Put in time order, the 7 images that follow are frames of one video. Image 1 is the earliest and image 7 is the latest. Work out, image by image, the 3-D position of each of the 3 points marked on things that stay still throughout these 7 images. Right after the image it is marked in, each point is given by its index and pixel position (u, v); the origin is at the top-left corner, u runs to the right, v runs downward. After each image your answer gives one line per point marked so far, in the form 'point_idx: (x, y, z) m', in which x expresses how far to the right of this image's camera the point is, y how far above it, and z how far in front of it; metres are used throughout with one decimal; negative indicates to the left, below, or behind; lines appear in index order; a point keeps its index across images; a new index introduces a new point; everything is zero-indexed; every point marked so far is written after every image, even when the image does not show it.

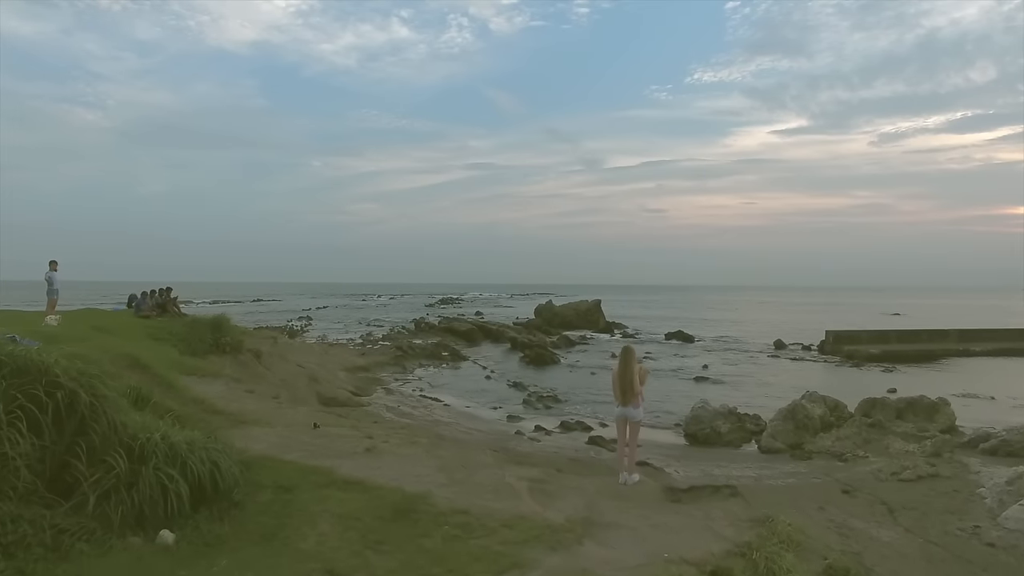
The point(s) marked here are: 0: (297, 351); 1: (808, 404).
0: (-6.9, -2.1, +19.7) m
1: (+6.4, -2.5, +13.3) m
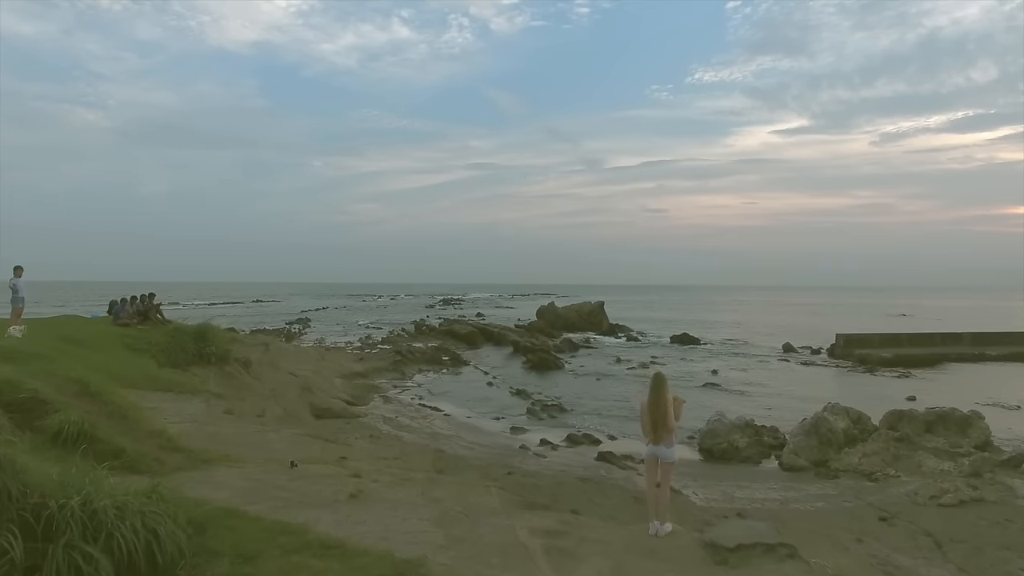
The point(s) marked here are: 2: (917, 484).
0: (-6.8, -2.2, +18.9) m
1: (+6.5, -2.6, +12.5) m
2: (+6.5, -3.1, +9.9) m
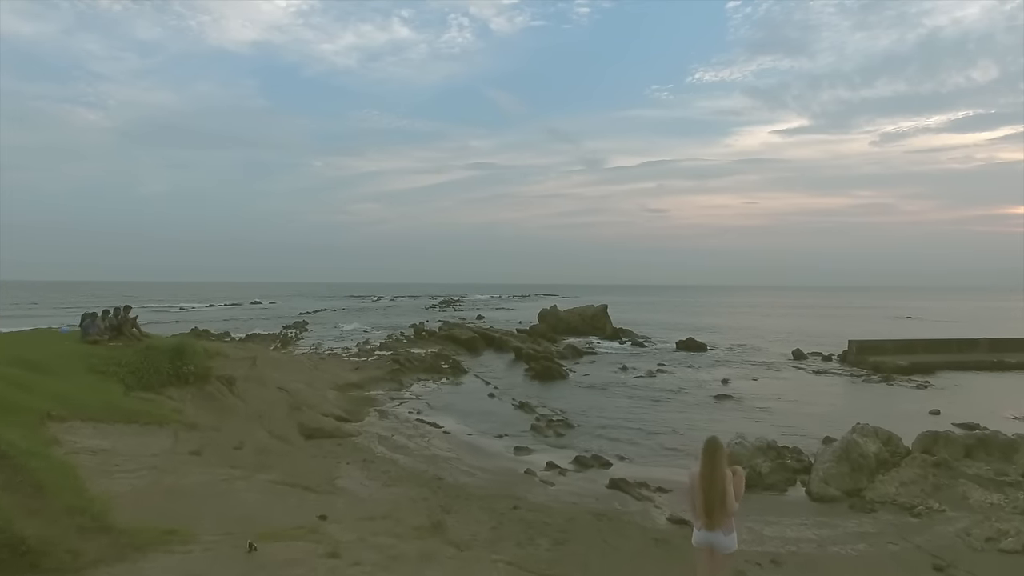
0: (-6.8, -2.4, +17.9) m
1: (+6.6, -2.9, +11.6) m
2: (+6.6, -3.4, +8.9) m
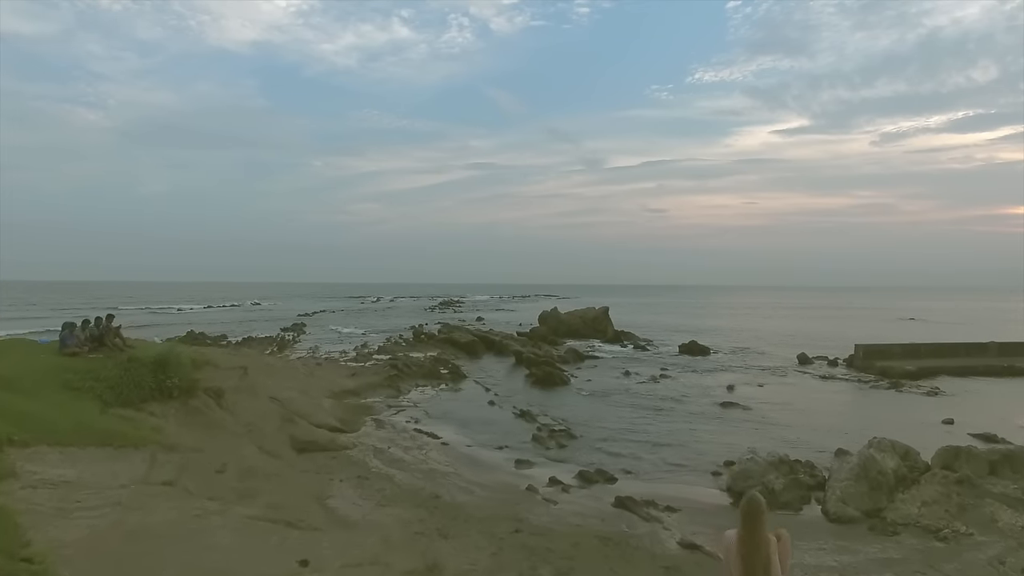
0: (-6.7, -2.6, +17.4) m
1: (+6.6, -3.0, +11.0) m
2: (+6.6, -3.5, +8.4) m
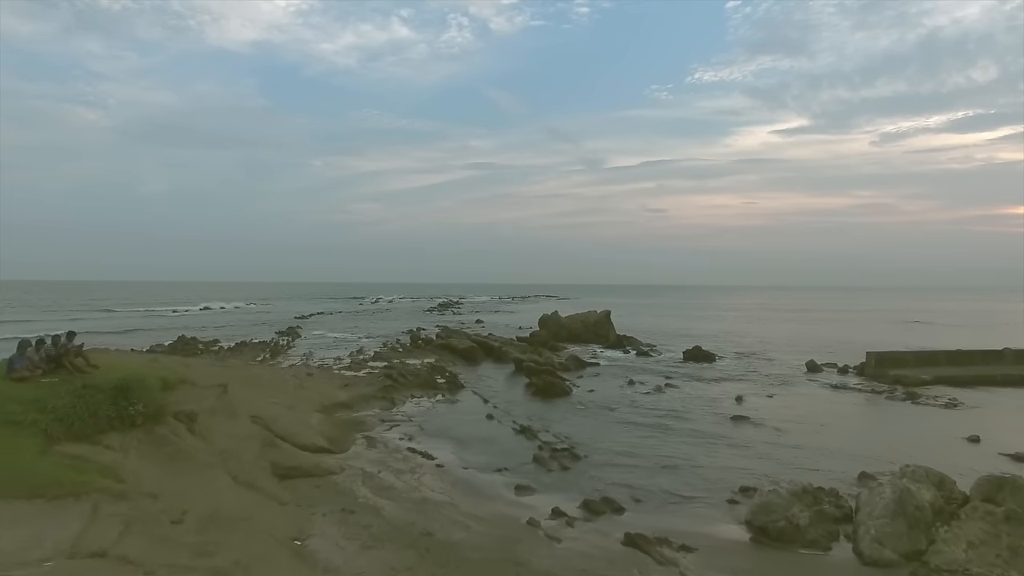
0: (-6.7, -2.8, +16.4) m
1: (+6.6, -3.3, +10.1) m
2: (+6.6, -3.8, +7.4) m
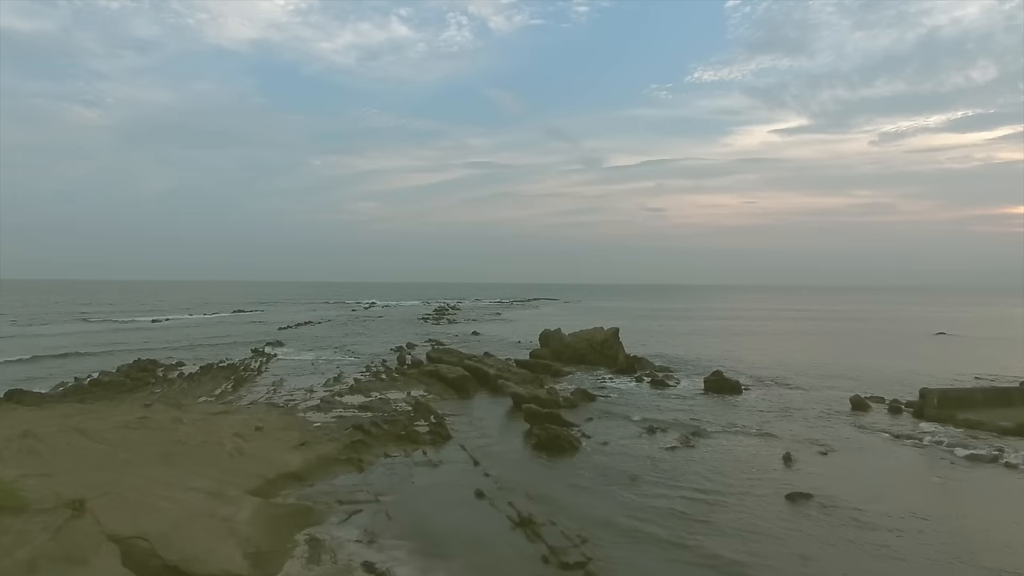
0: (-6.8, -3.8, +12.2) m
1: (+6.5, -4.3, +5.9) m
2: (+6.5, -4.8, +3.2) m
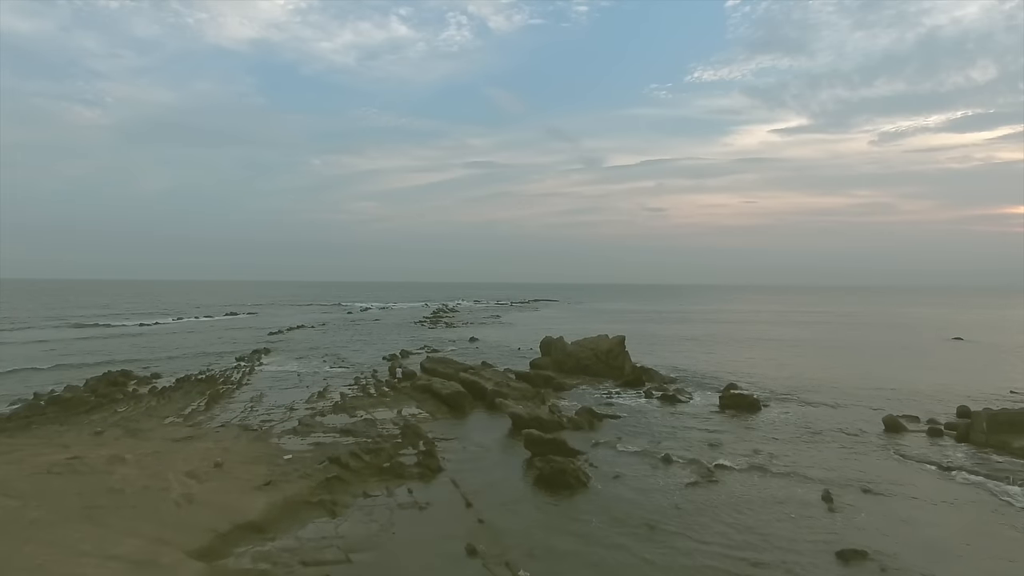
0: (-6.9, -4.2, +9.8) m
1: (+6.5, -4.6, +3.5) m
2: (+6.5, -5.2, +0.8) m
